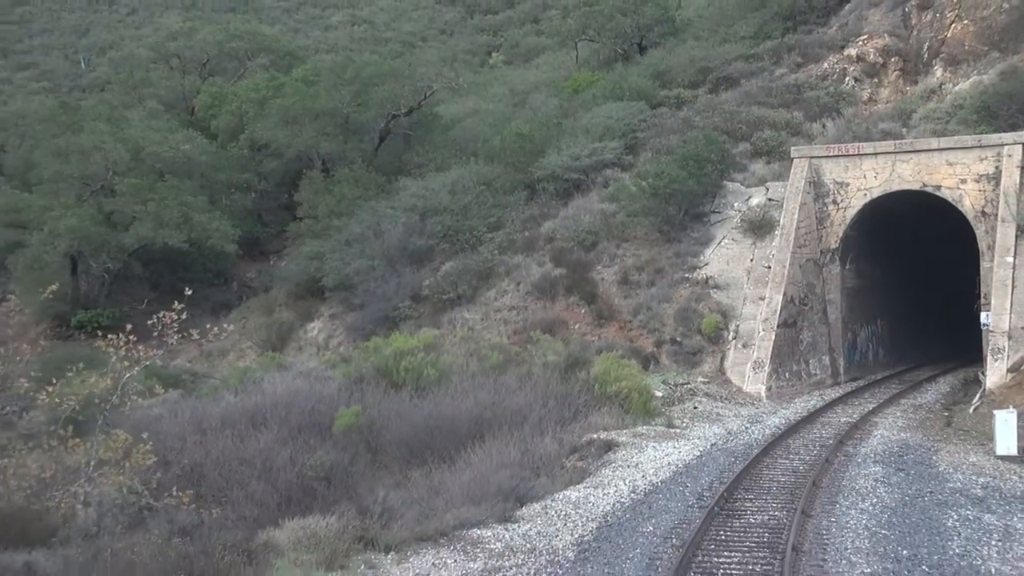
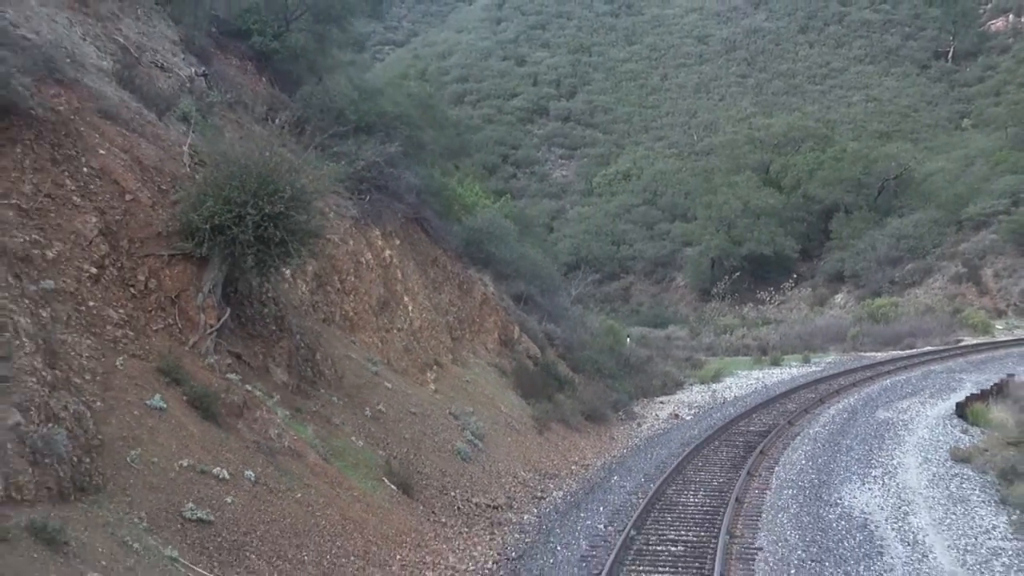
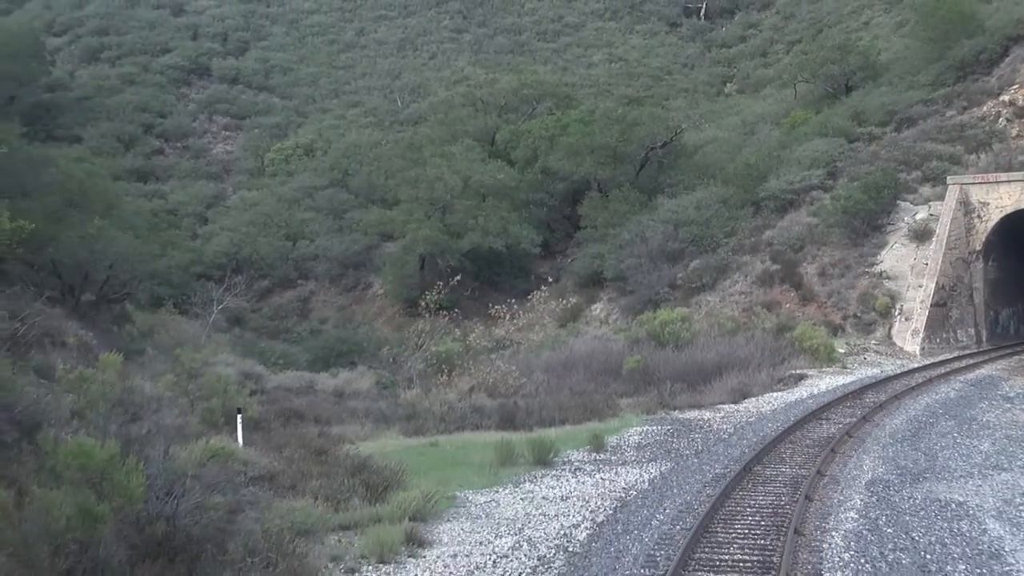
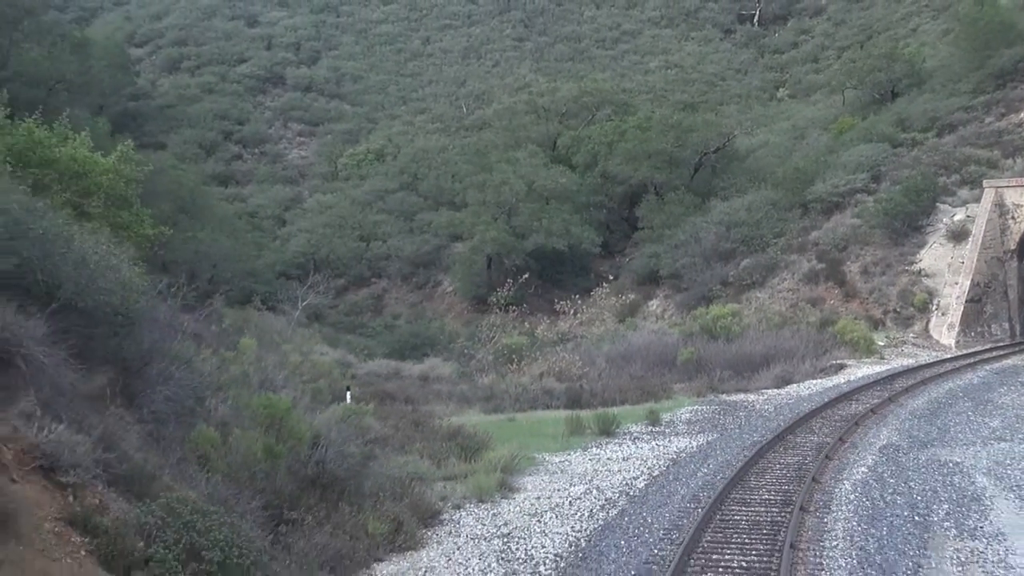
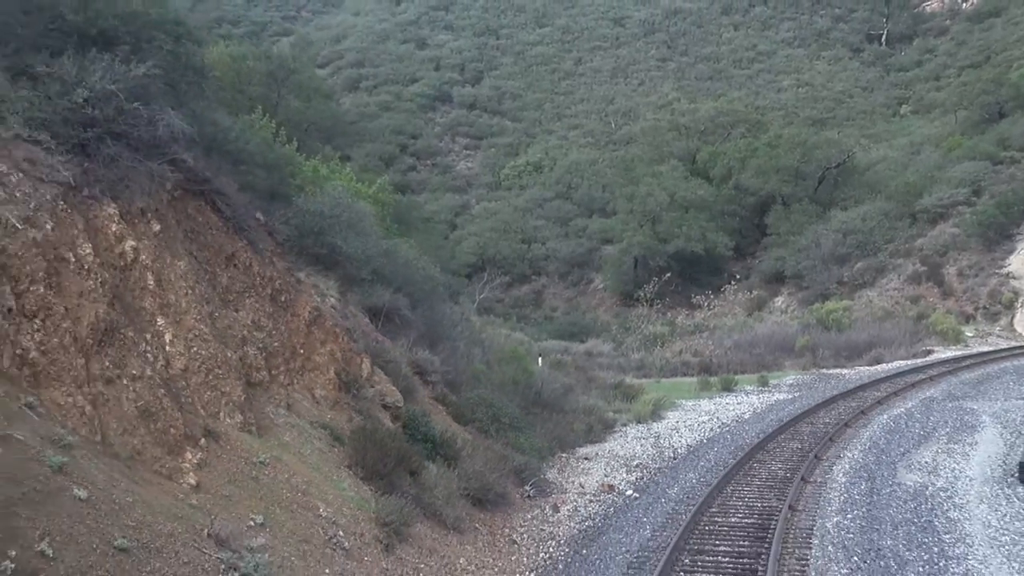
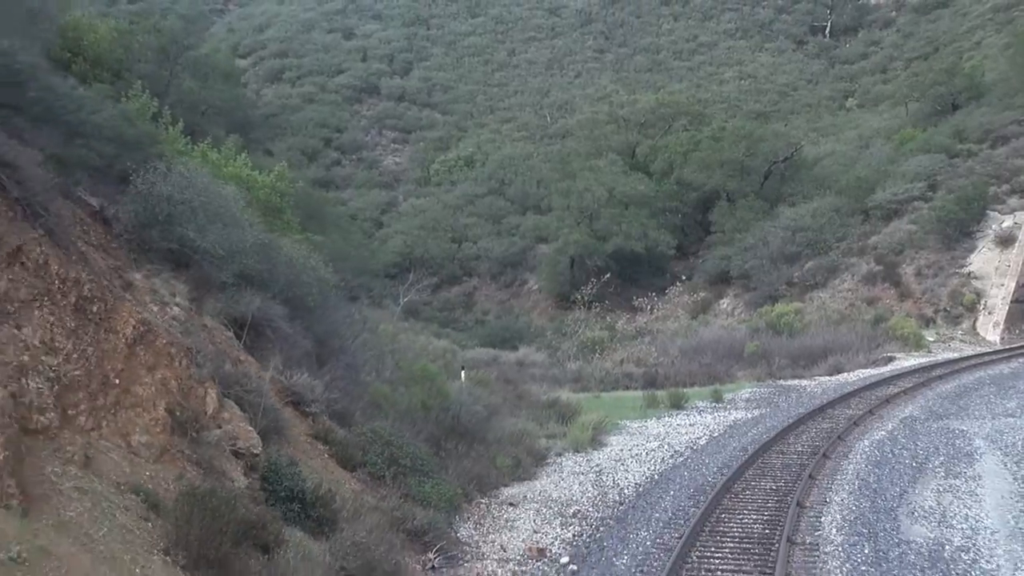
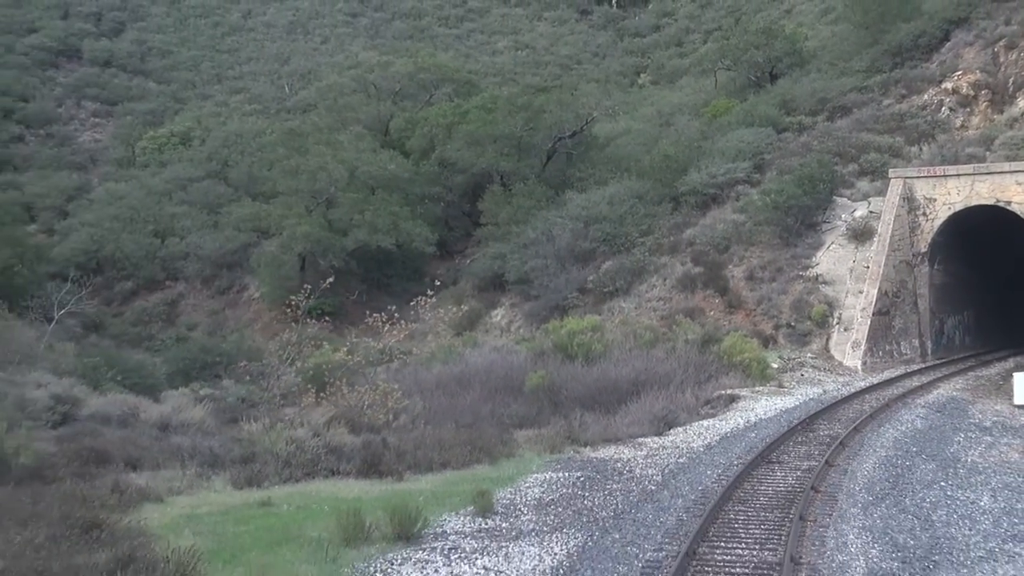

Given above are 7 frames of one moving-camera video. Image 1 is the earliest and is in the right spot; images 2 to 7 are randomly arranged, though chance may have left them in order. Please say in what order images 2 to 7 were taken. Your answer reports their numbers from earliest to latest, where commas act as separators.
7, 3, 4, 6, 5, 2
